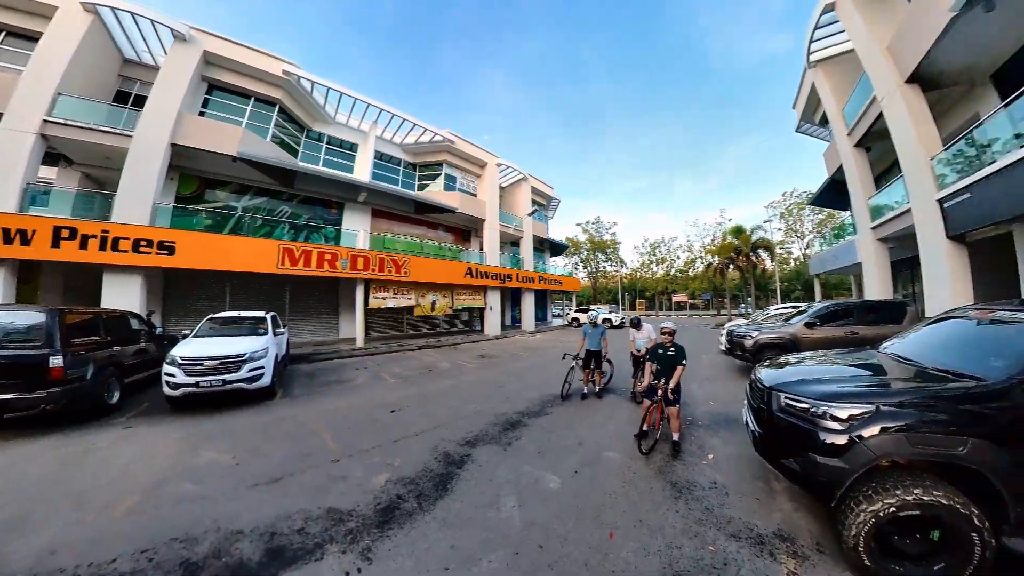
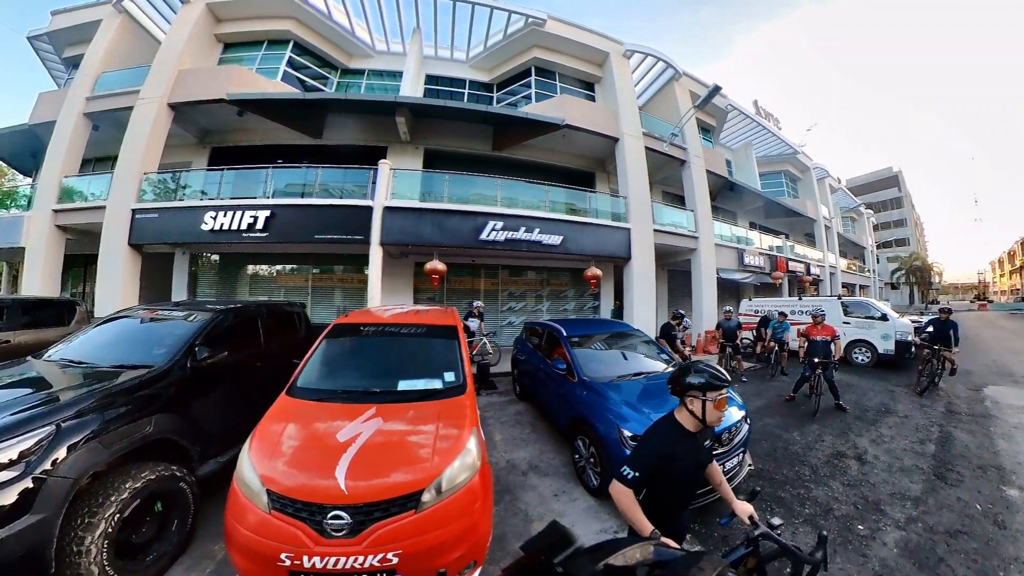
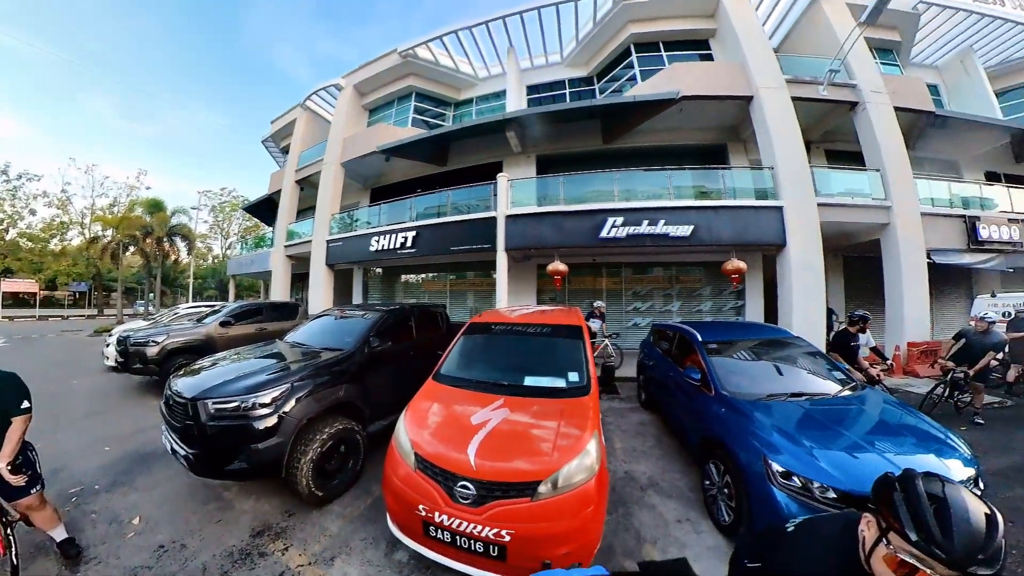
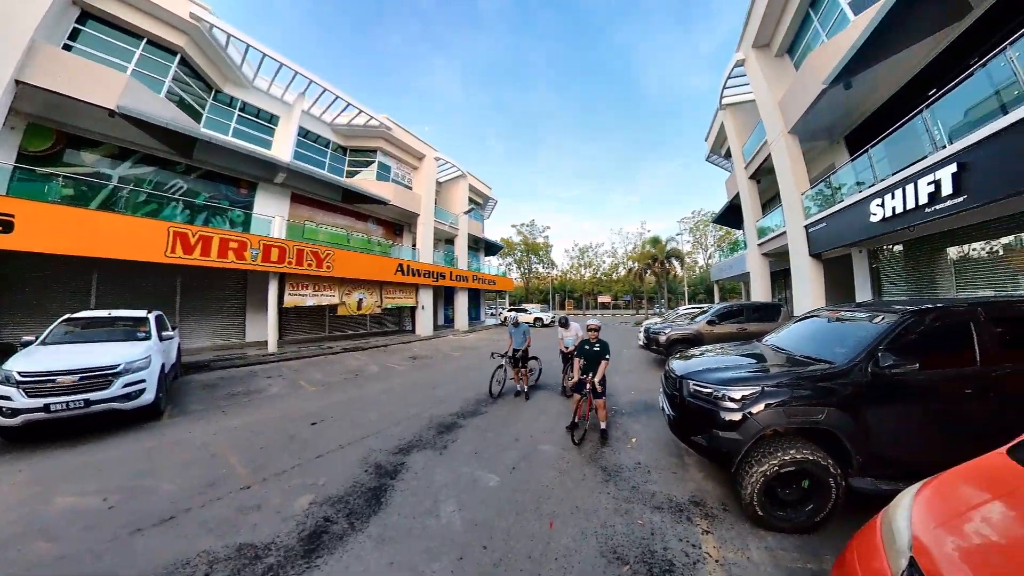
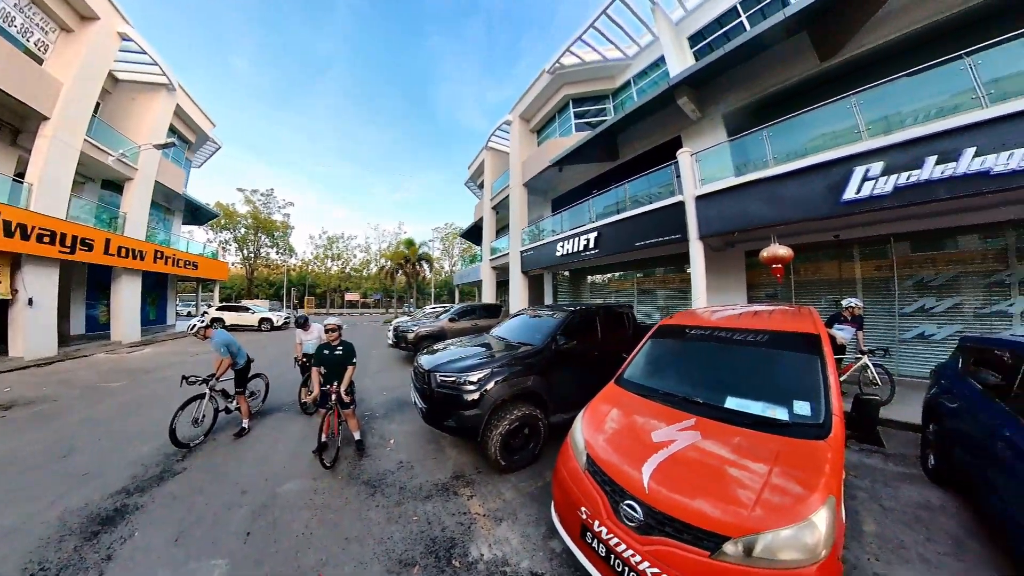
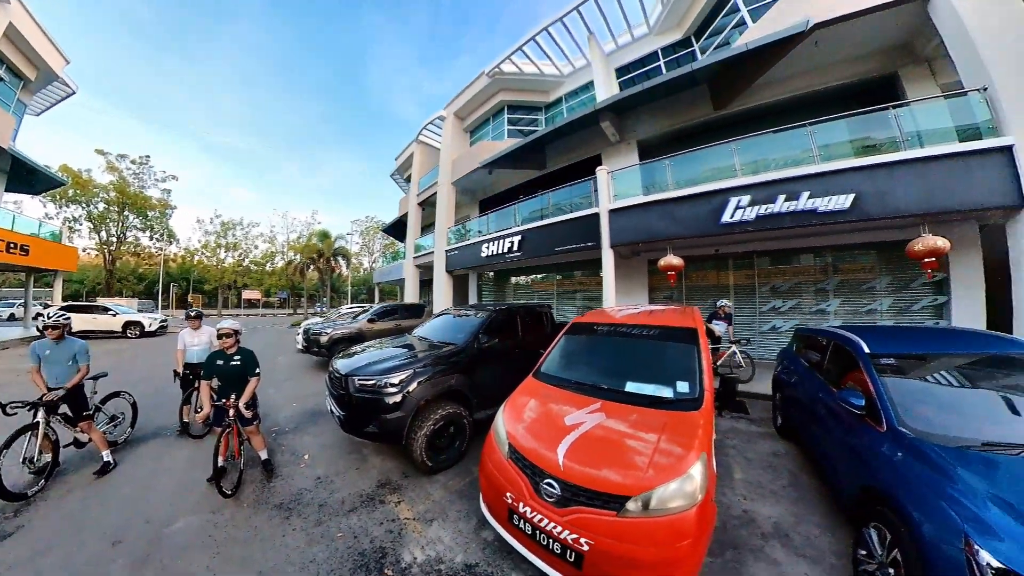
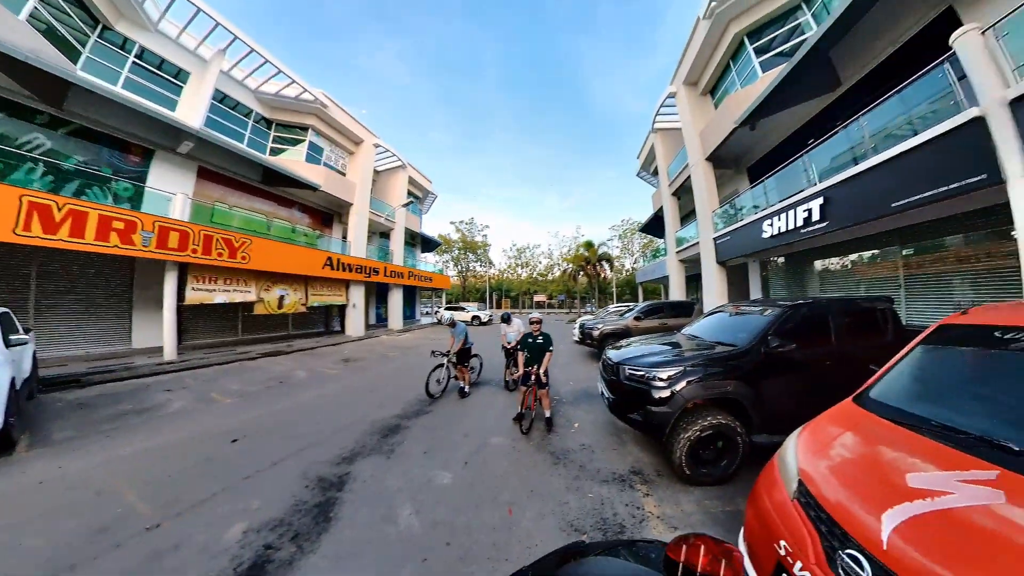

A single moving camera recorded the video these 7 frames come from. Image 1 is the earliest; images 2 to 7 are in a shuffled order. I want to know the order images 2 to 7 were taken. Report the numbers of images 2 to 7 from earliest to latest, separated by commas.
4, 7, 5, 6, 3, 2
